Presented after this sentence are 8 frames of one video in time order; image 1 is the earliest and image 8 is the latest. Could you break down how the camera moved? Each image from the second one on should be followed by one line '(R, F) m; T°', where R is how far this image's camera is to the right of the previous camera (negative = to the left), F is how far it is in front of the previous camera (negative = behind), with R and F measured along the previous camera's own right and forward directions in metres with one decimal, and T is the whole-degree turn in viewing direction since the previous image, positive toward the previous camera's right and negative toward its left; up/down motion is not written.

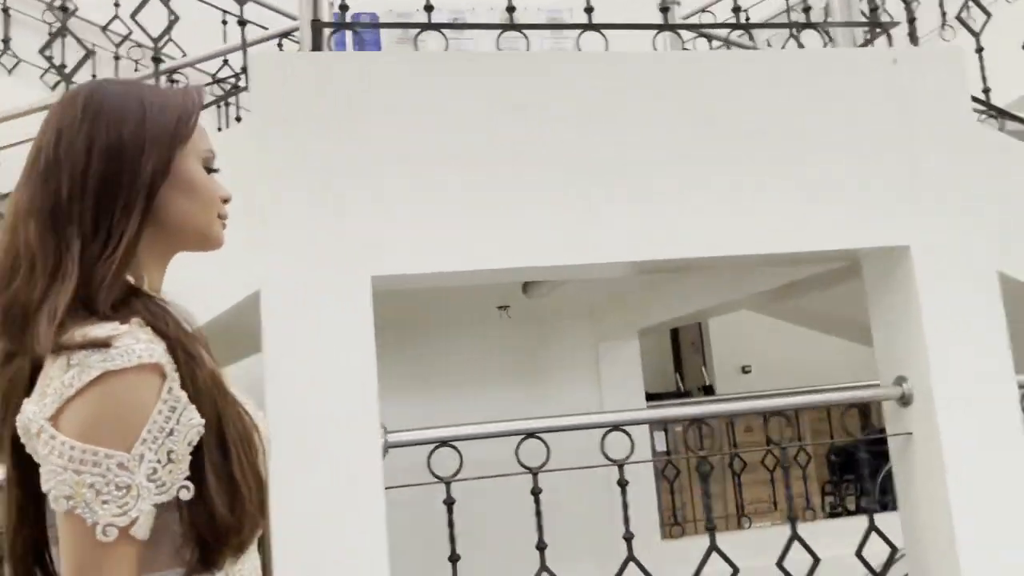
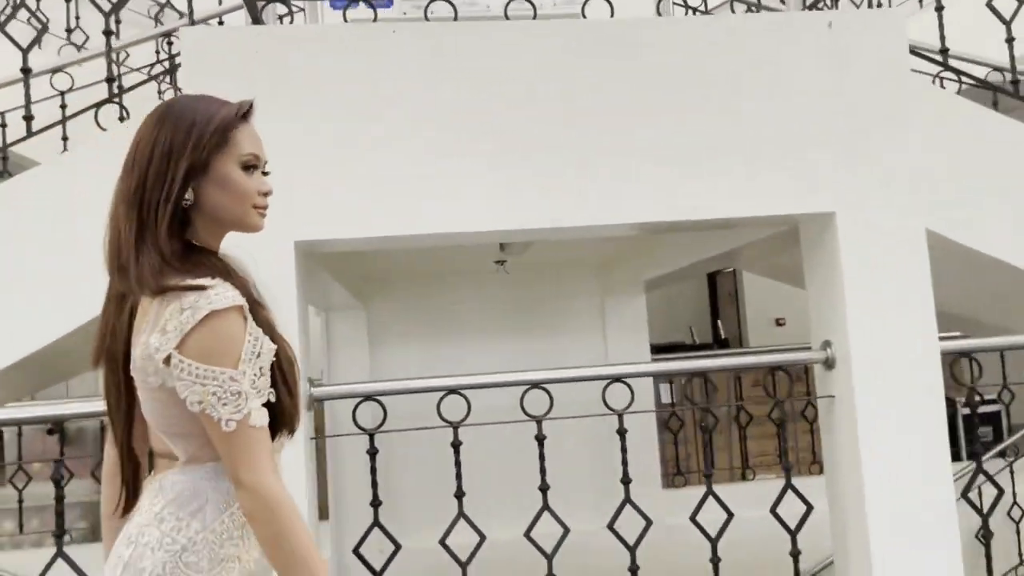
(-0.3, -0.2) m; +2°
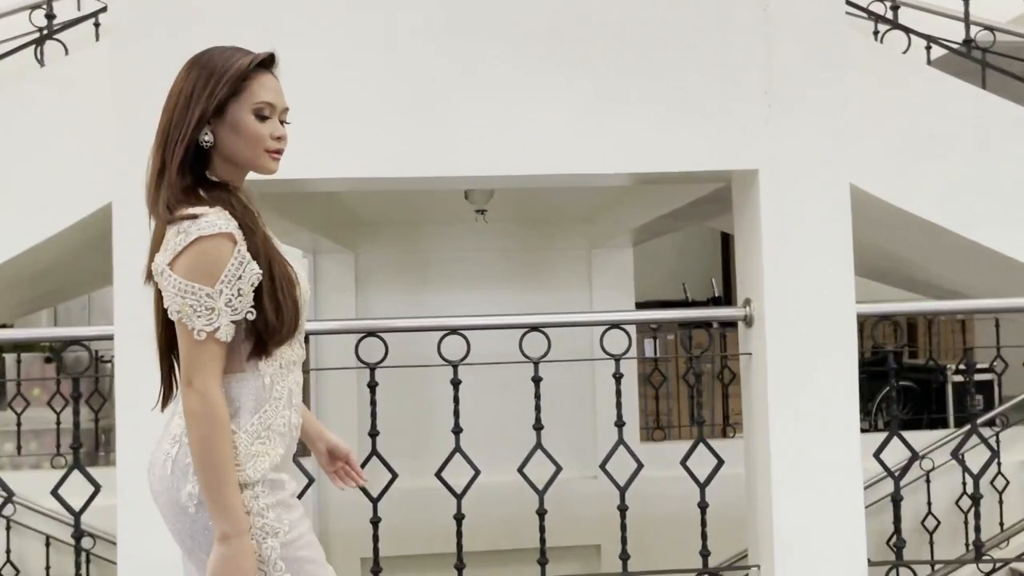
(0.0, -0.1) m; +1°
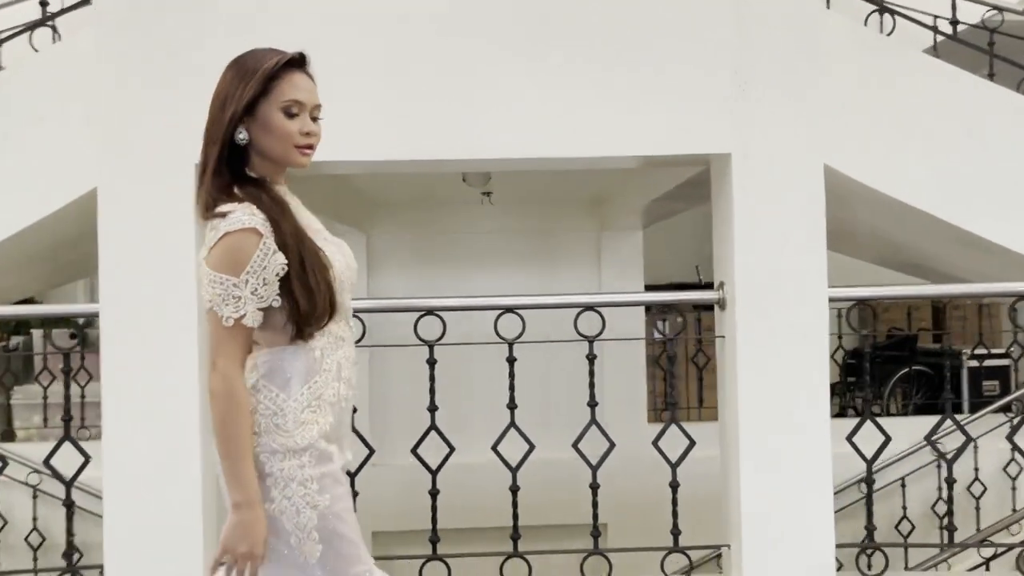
(+0.2, 0.0) m; -3°
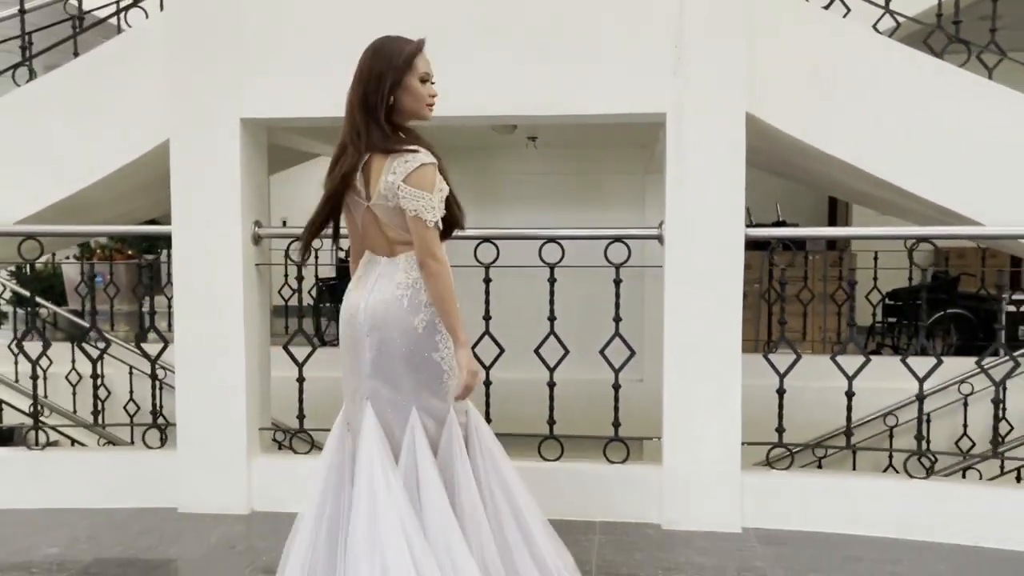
(+0.5, -0.5) m; -9°
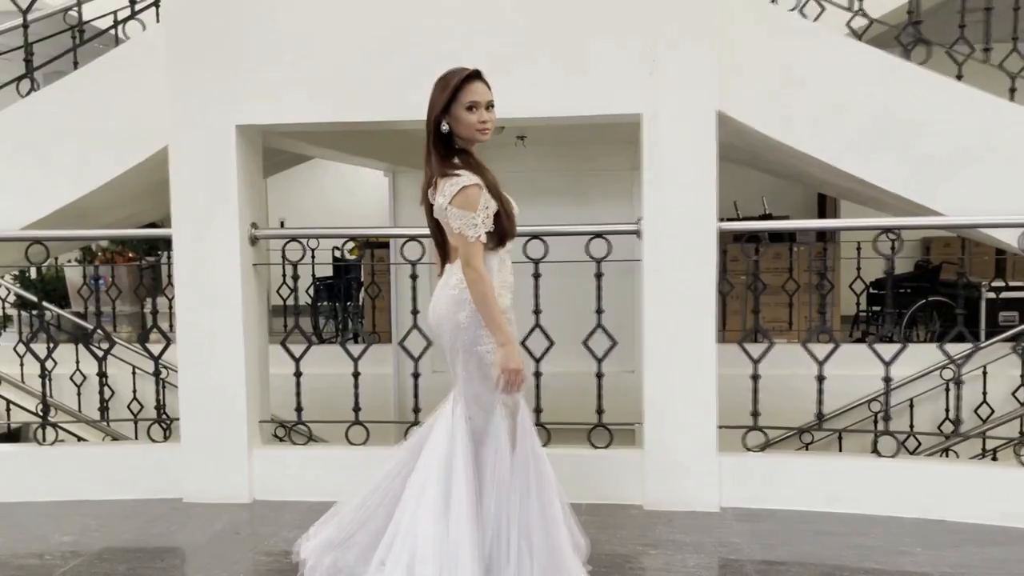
(+0.1, -0.1) m; 0°
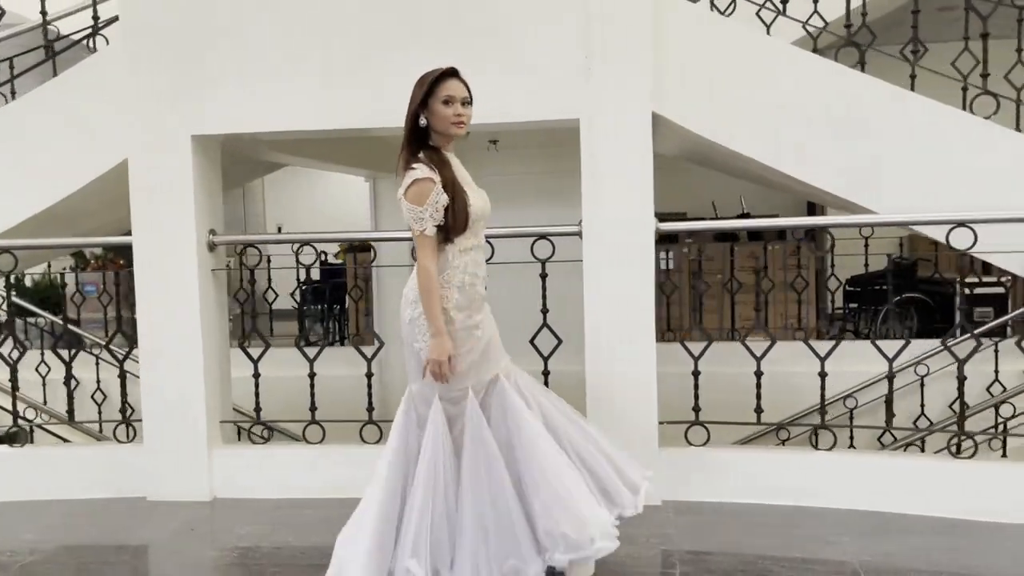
(+0.3, -0.1) m; -1°
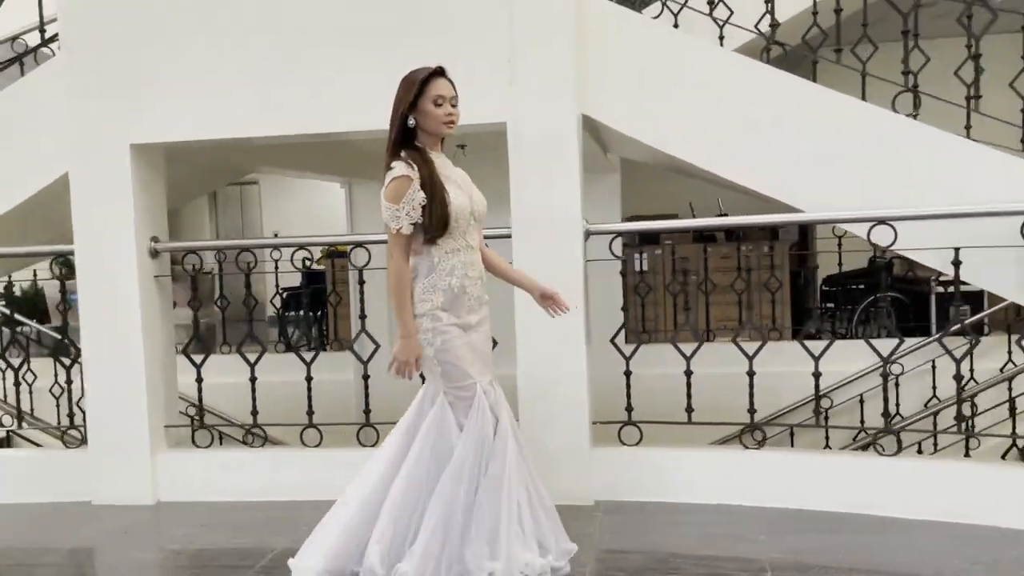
(+0.3, 0.0) m; -1°
